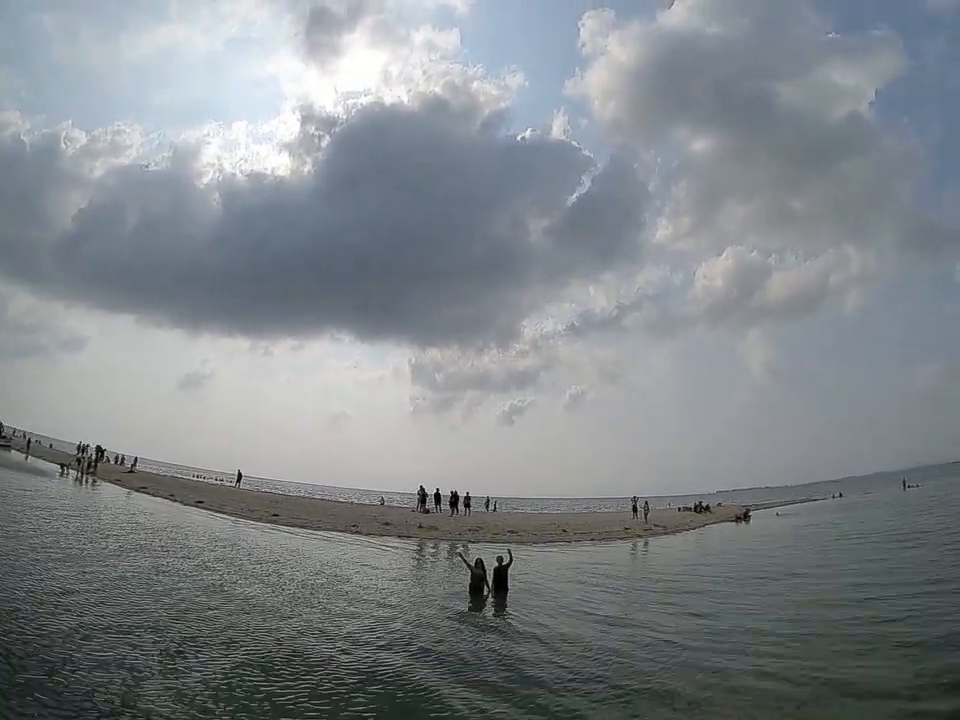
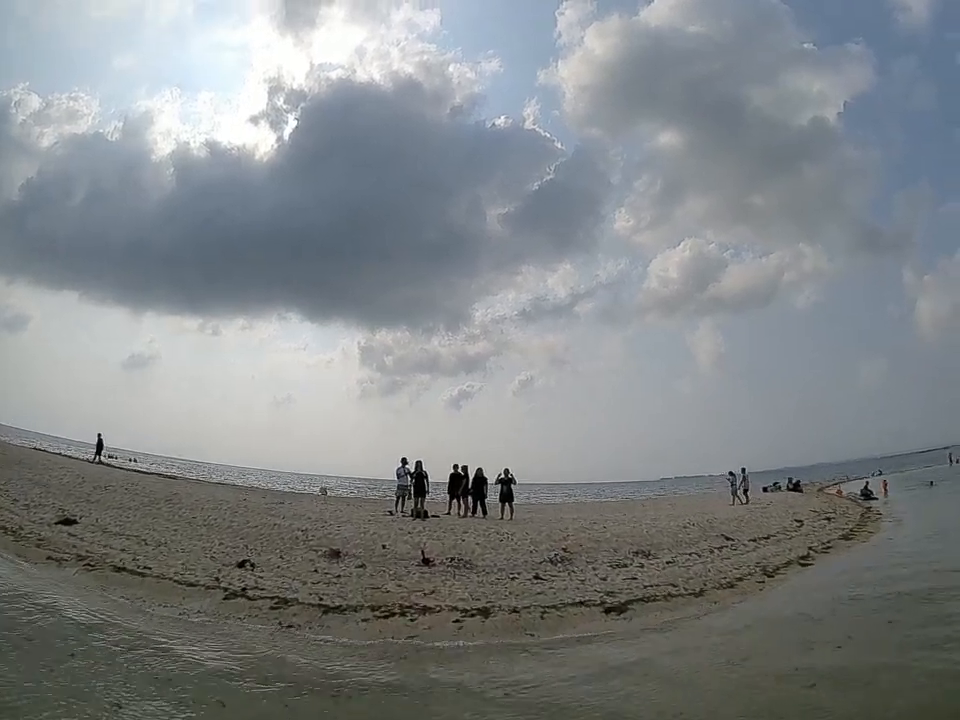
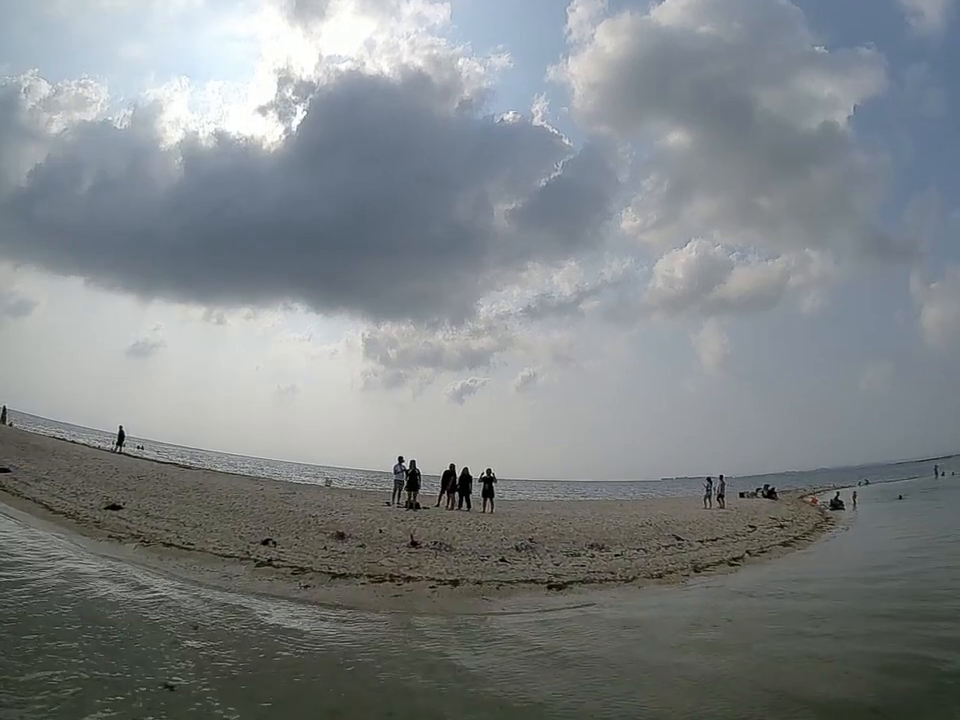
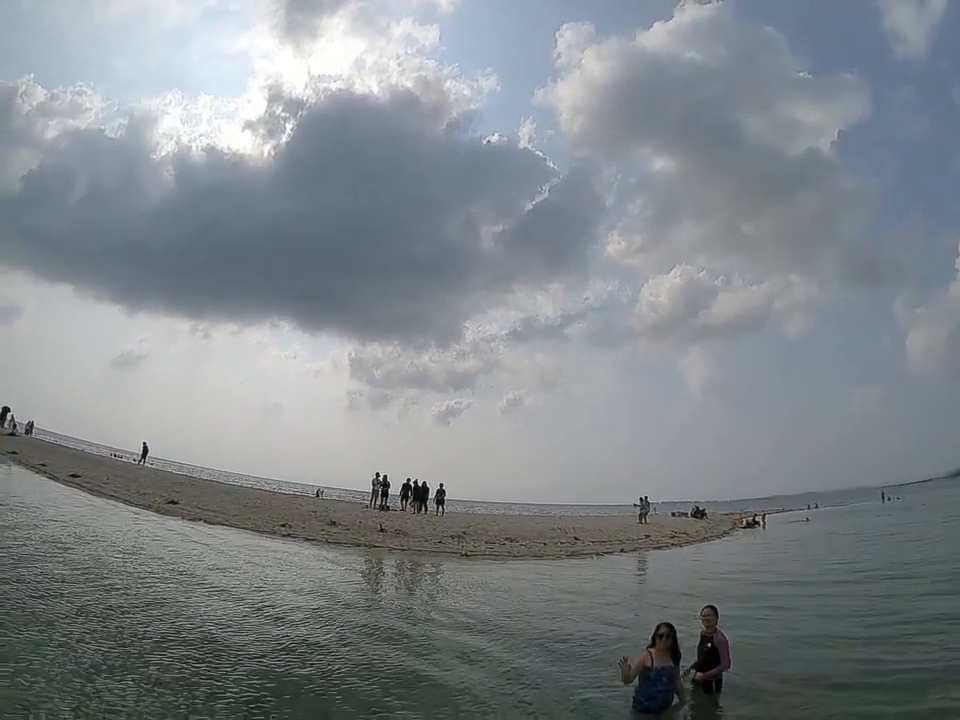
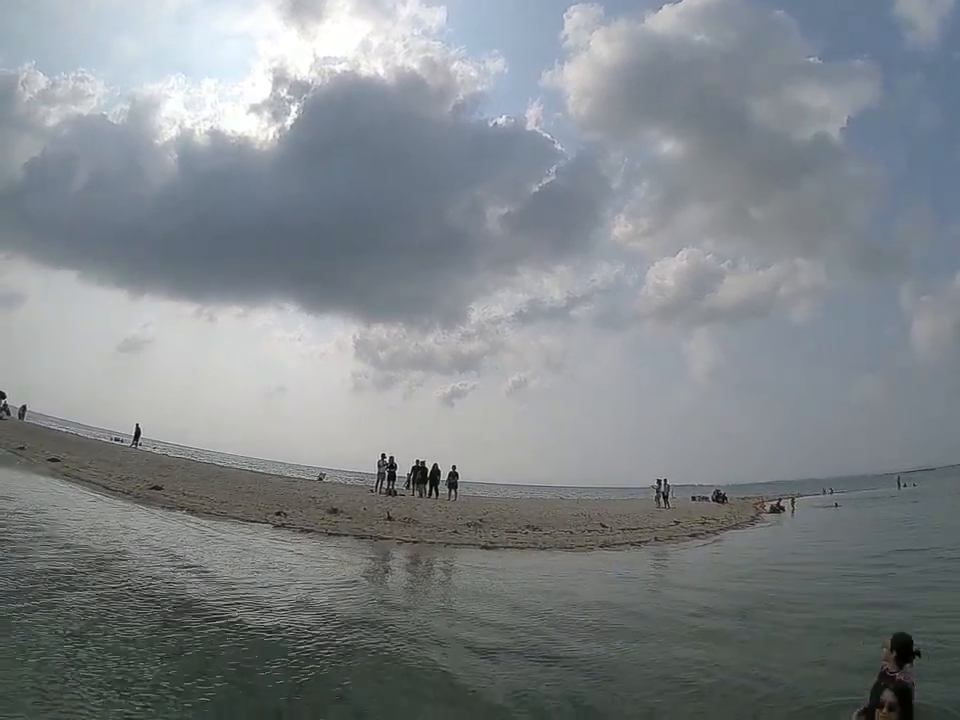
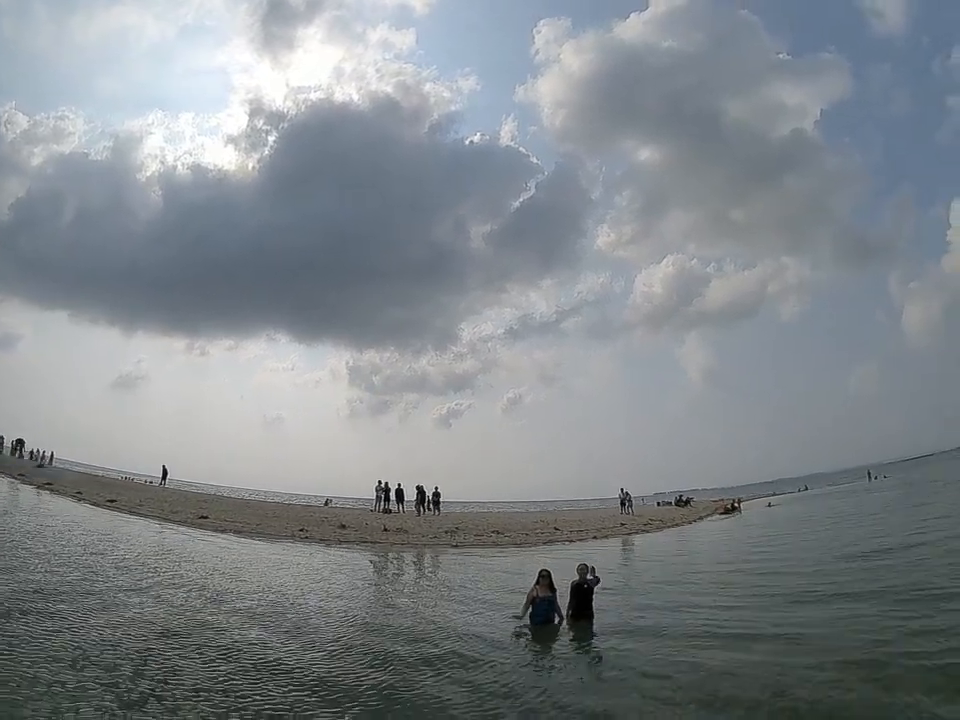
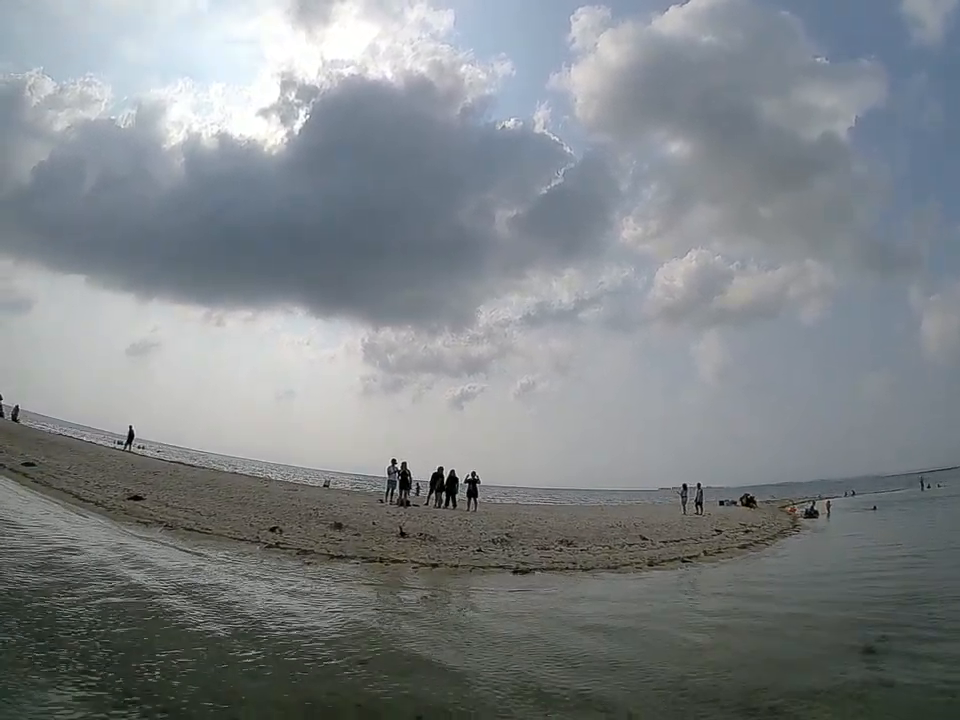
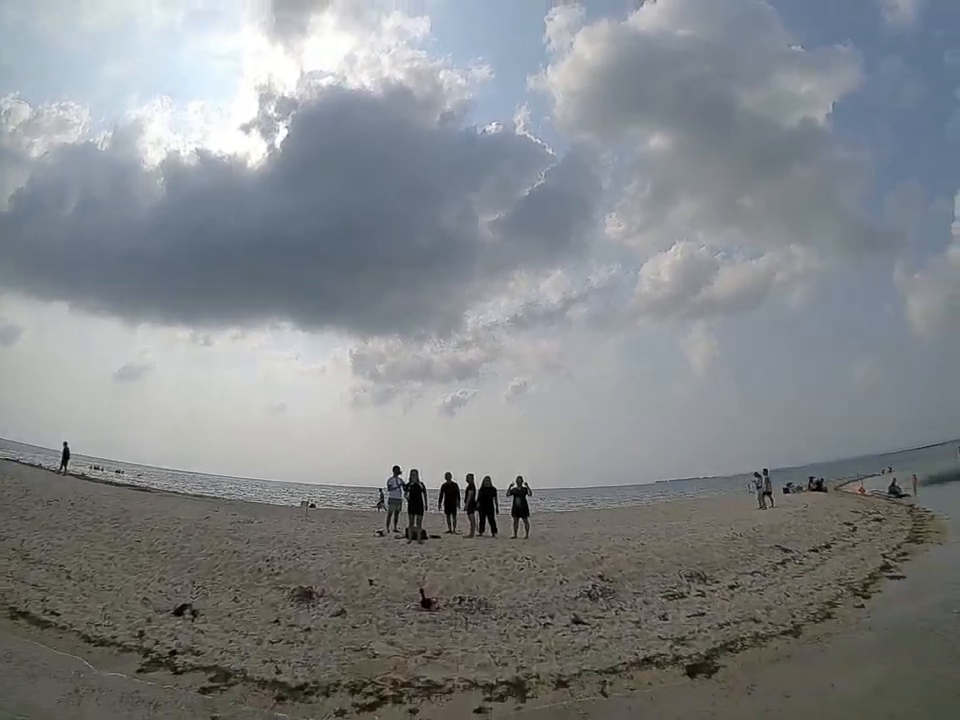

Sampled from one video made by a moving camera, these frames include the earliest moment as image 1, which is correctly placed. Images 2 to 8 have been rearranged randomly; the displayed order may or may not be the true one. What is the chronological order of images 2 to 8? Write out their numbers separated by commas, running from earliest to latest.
6, 4, 5, 7, 3, 2, 8
